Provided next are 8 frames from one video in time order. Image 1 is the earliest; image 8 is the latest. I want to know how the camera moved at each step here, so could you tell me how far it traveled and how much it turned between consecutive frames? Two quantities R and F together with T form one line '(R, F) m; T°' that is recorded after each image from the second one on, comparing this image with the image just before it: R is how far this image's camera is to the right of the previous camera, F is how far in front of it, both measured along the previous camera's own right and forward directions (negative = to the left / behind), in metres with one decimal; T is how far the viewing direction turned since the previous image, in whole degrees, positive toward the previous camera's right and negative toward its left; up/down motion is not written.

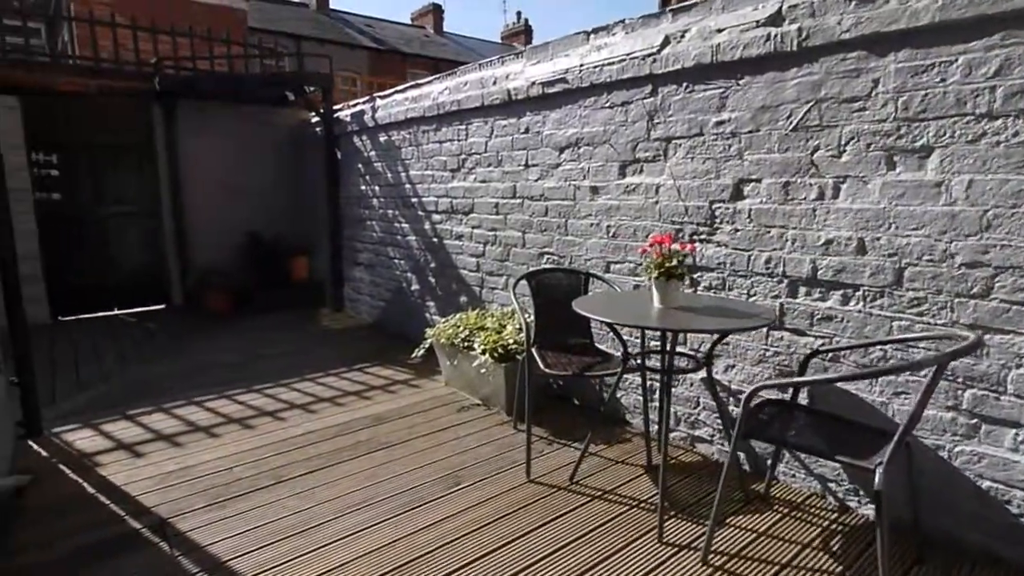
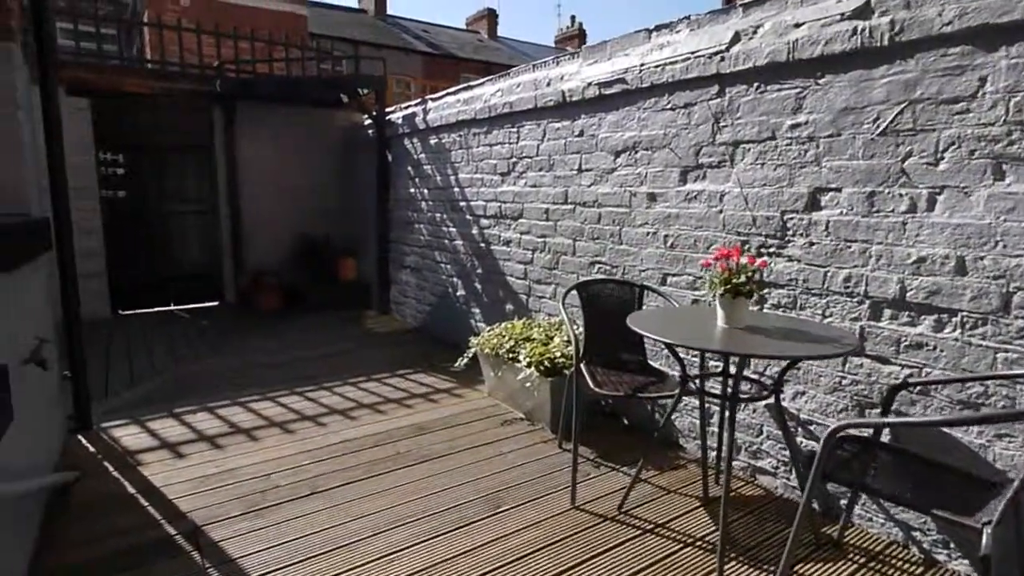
(0.0, +0.1) m; -5°
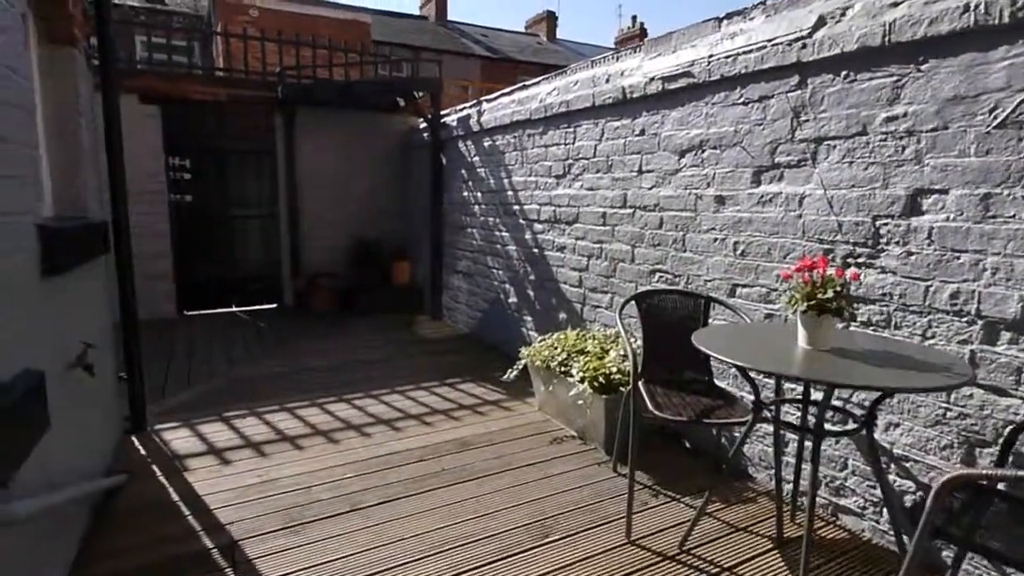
(0.0, +0.2) m; -6°
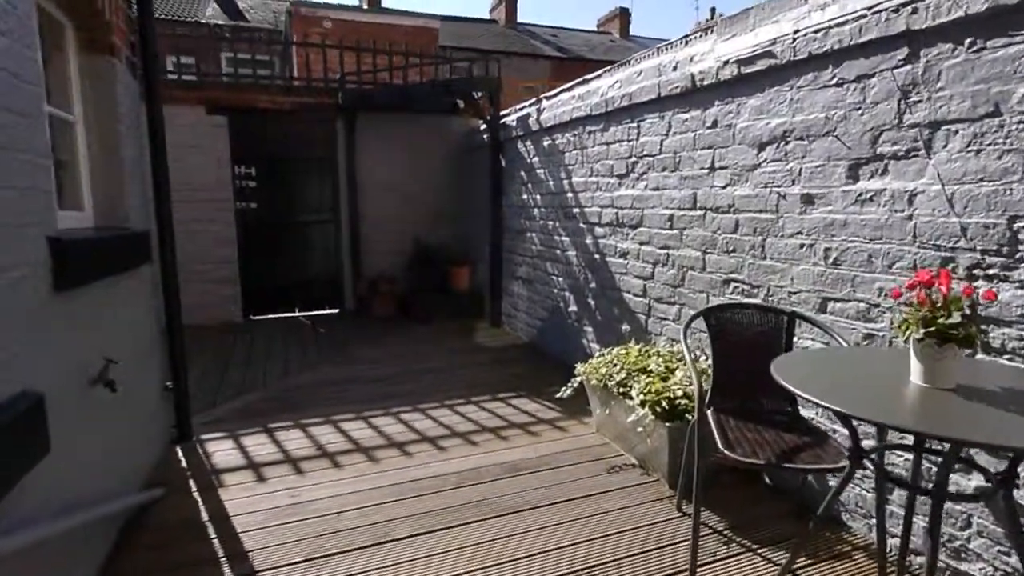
(+0.1, +0.3) m; -7°
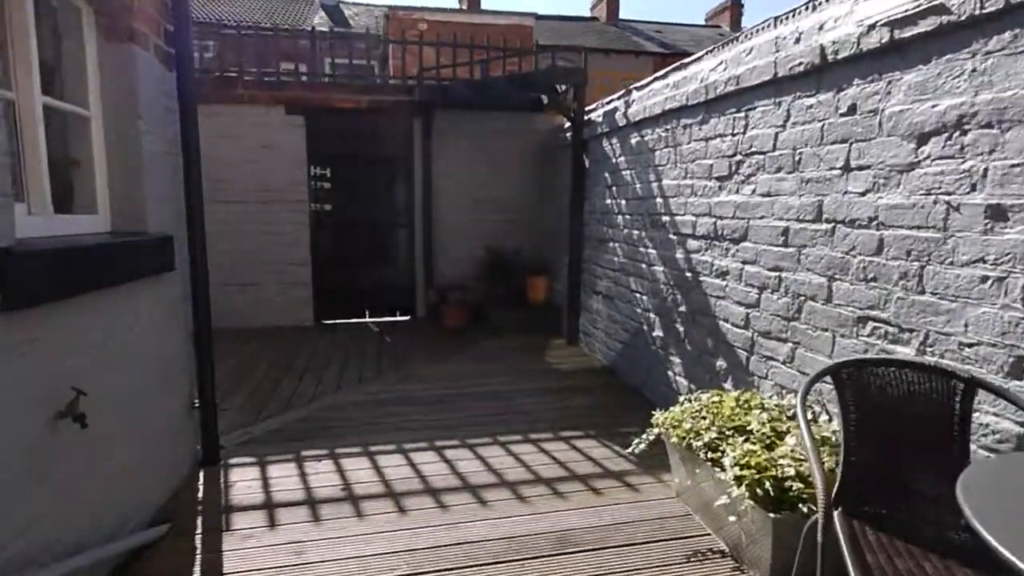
(+0.1, +0.5) m; -10°
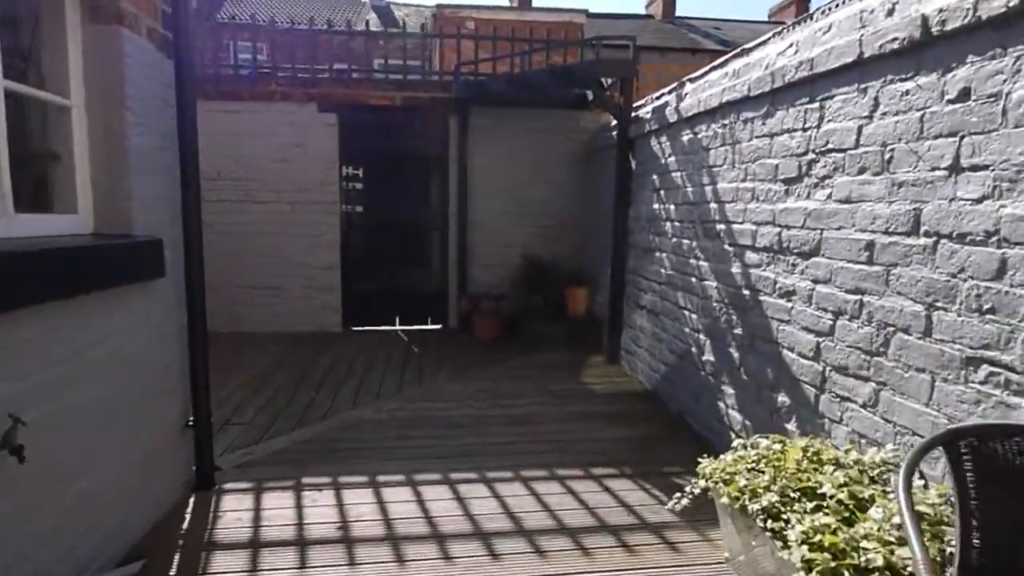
(+0.1, +0.3) m; -5°
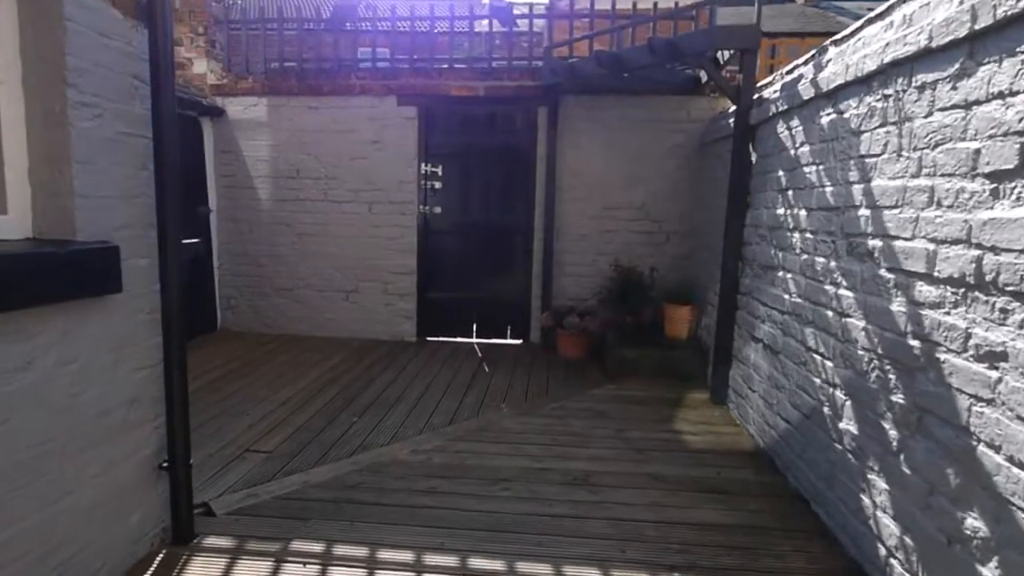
(+0.2, +0.7) m; -12°
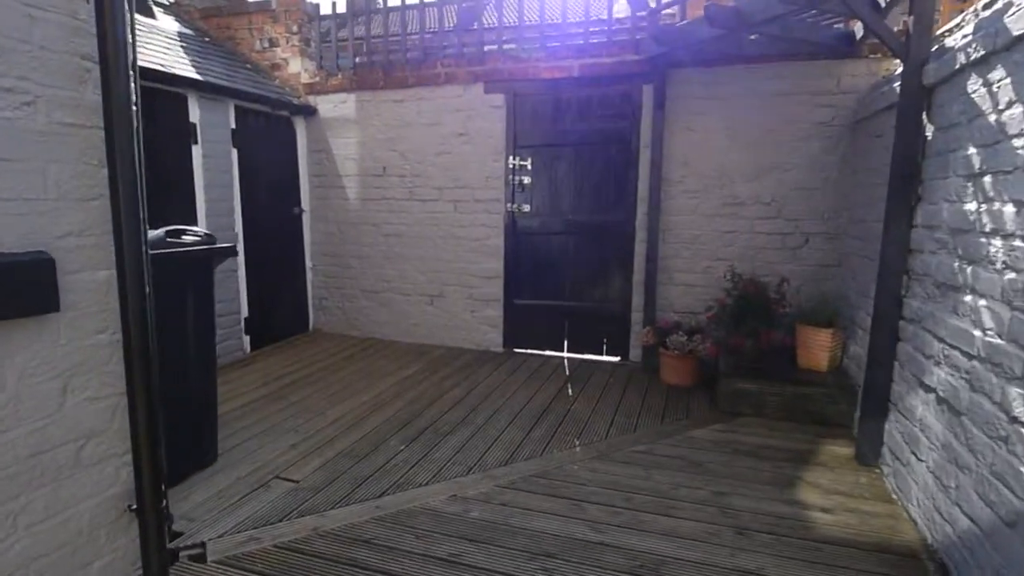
(+0.3, +0.6) m; -14°
